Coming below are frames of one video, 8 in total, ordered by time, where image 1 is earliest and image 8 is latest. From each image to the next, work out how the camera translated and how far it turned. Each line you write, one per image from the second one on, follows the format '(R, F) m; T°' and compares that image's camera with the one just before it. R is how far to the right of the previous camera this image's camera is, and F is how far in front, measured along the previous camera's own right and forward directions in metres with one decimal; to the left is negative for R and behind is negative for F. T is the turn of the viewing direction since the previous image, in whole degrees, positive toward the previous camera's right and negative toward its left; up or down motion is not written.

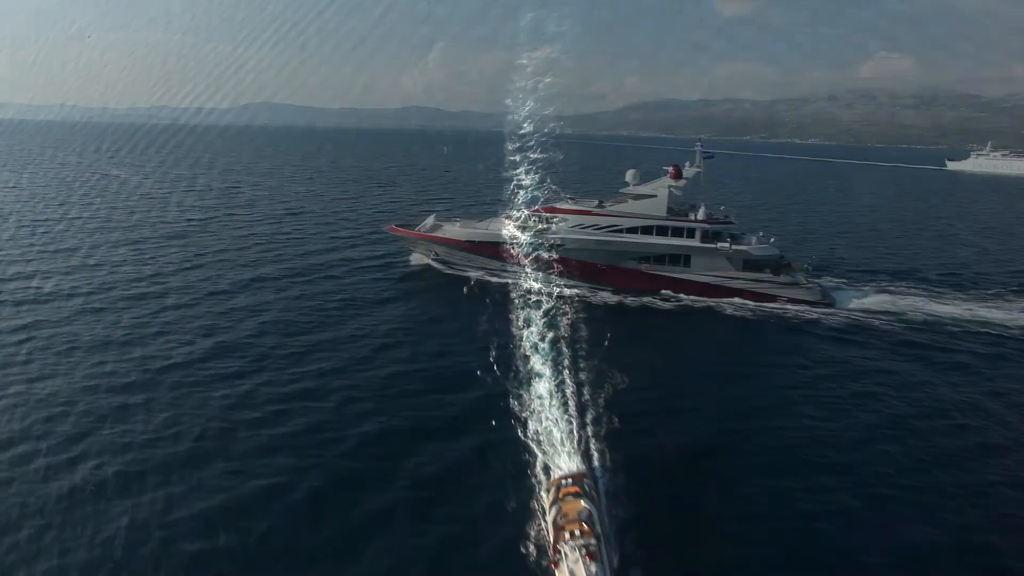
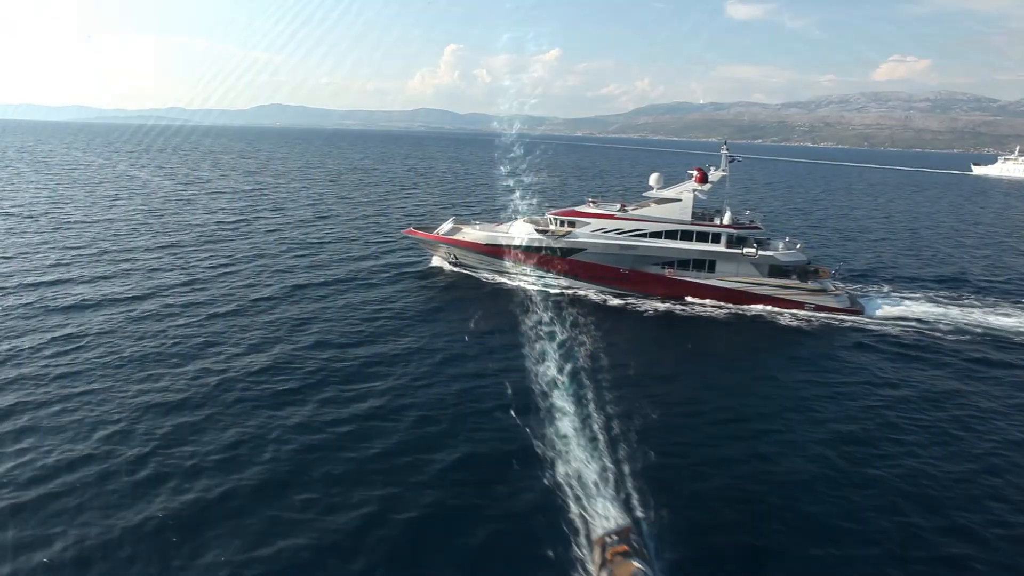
(-1.8, +0.9) m; -1°
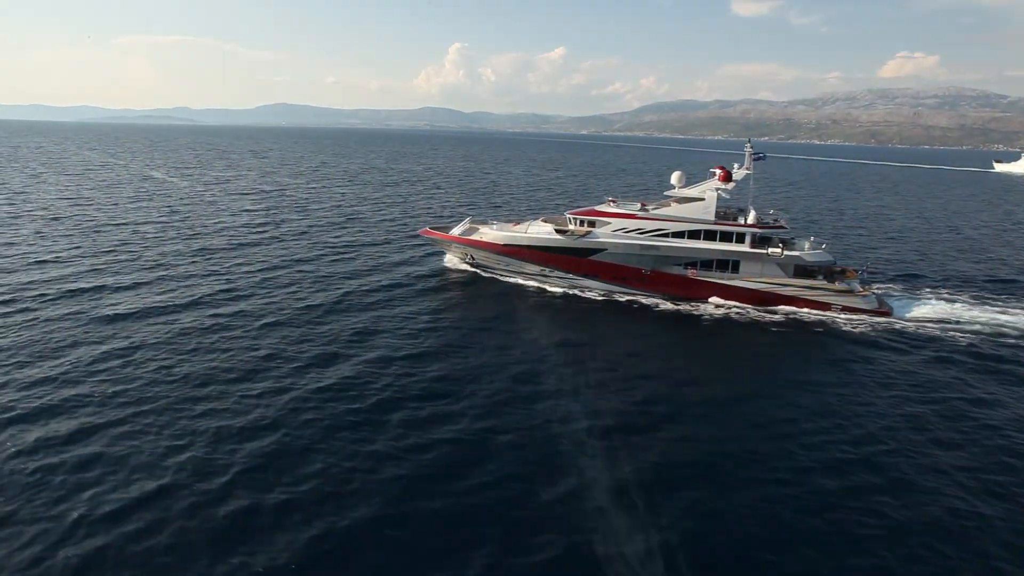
(-2.2, +1.2) m; -1°
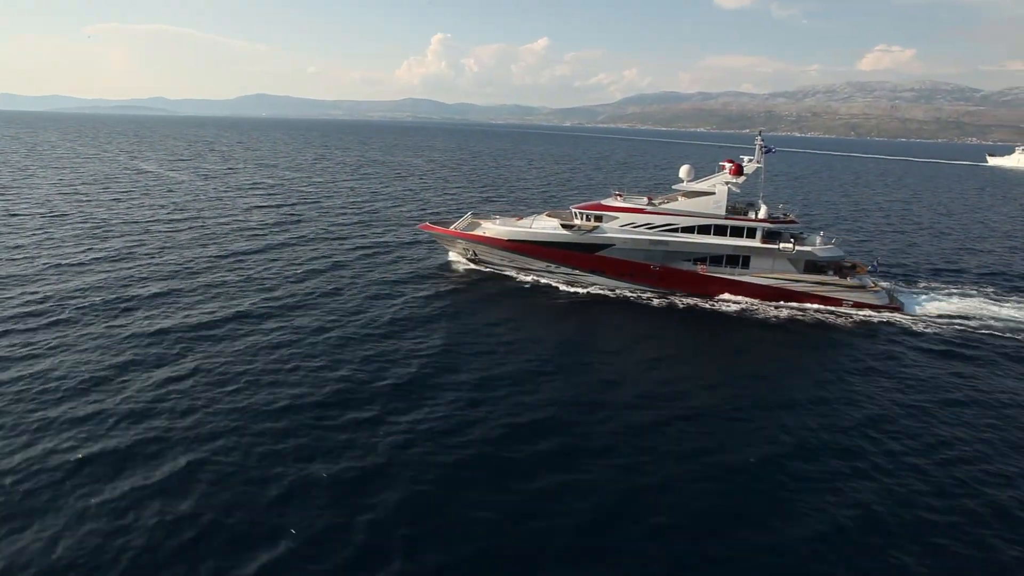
(-3.4, +2.0) m; +2°
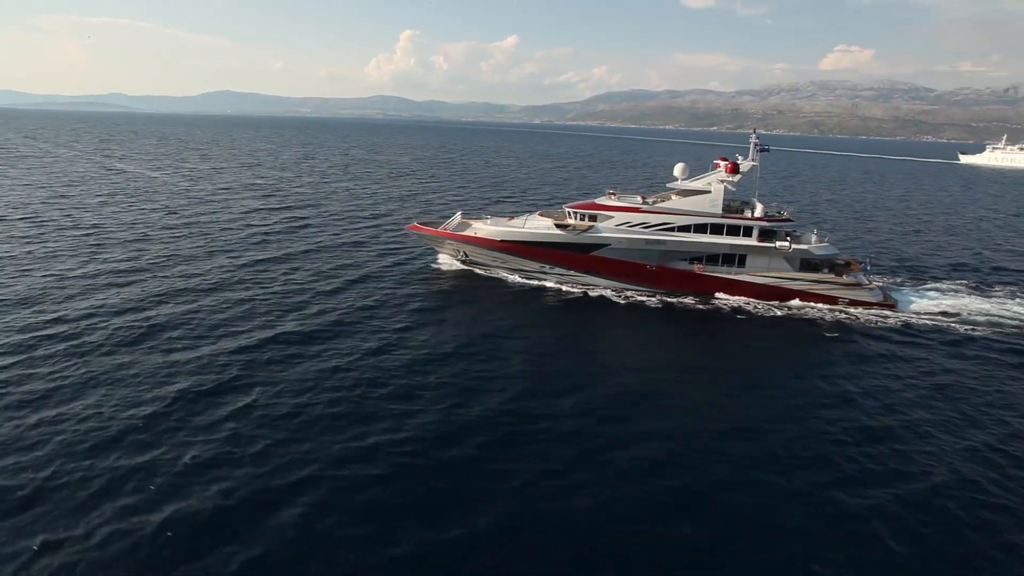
(-3.3, +1.9) m; +3°
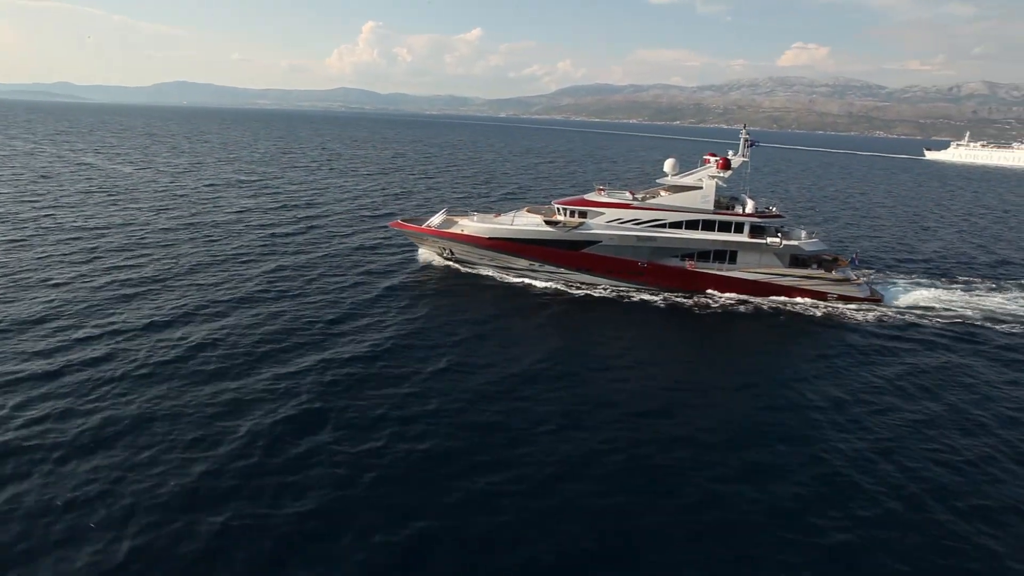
(-3.5, +1.8) m; +3°
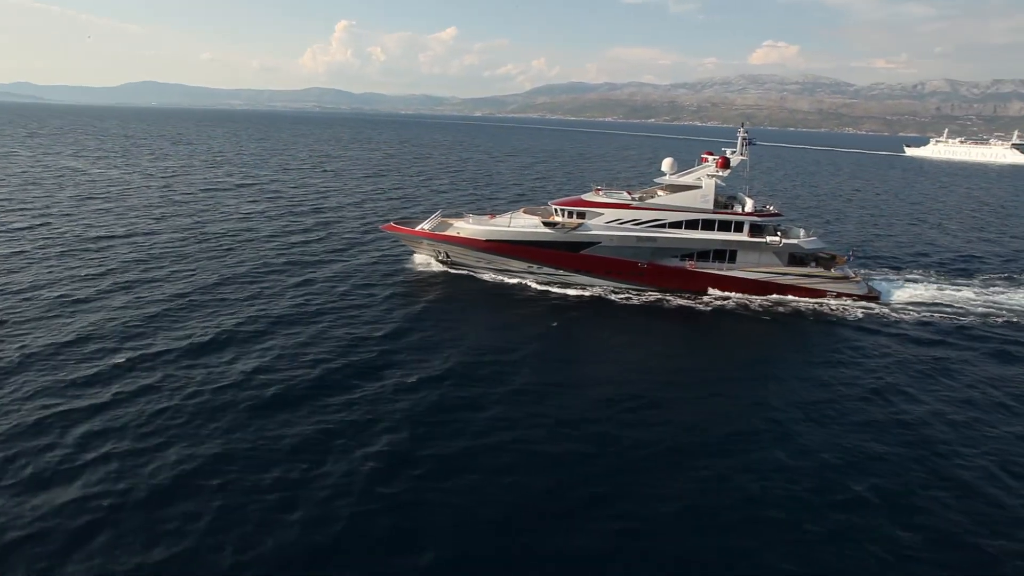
(-3.0, +1.4) m; +2°
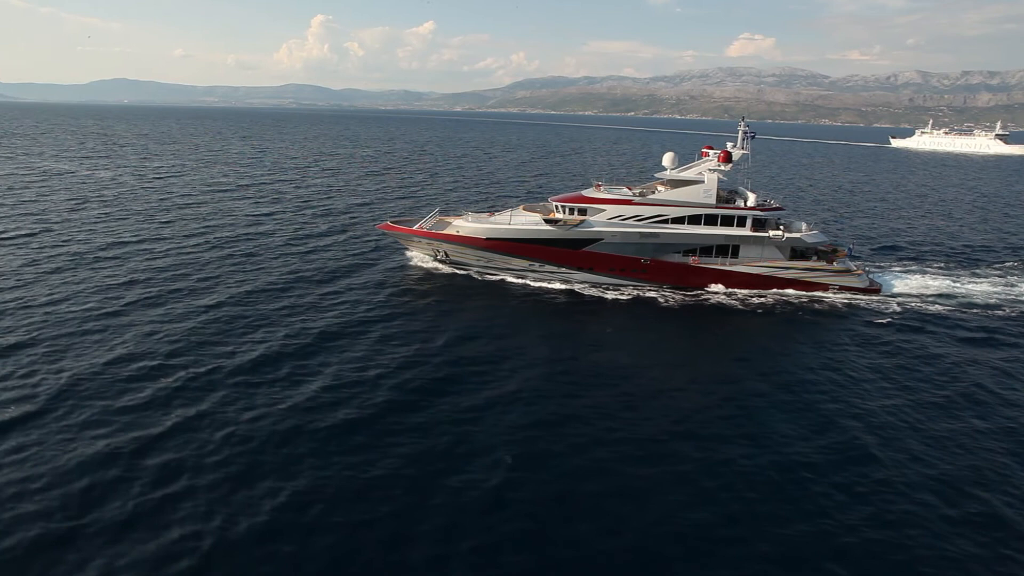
(-2.8, +1.1) m; +2°
